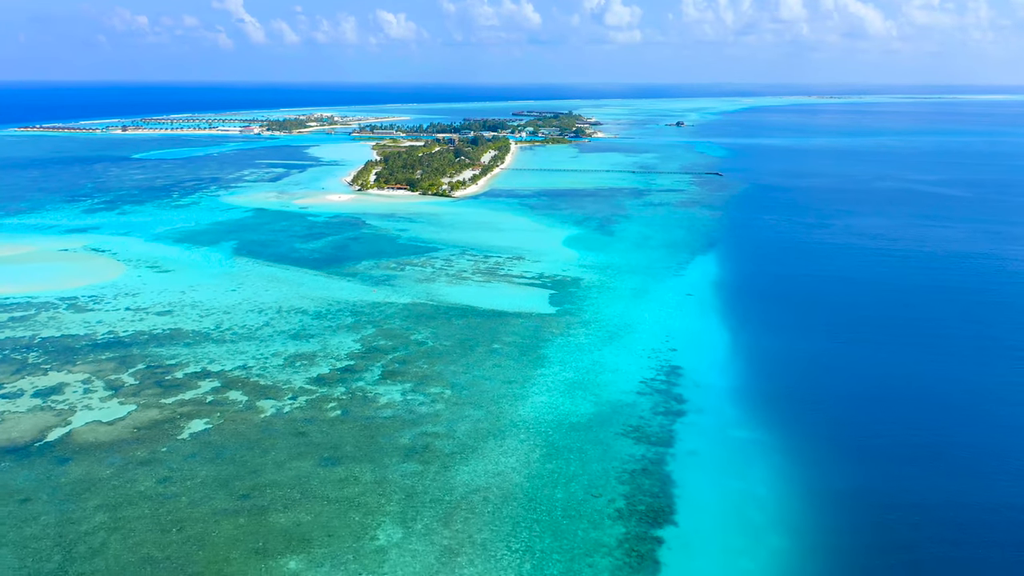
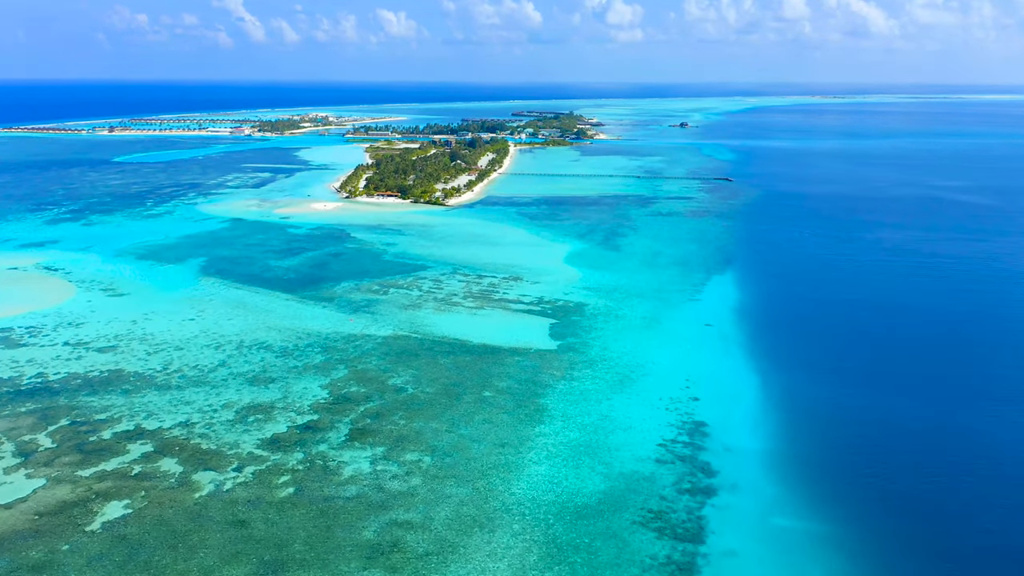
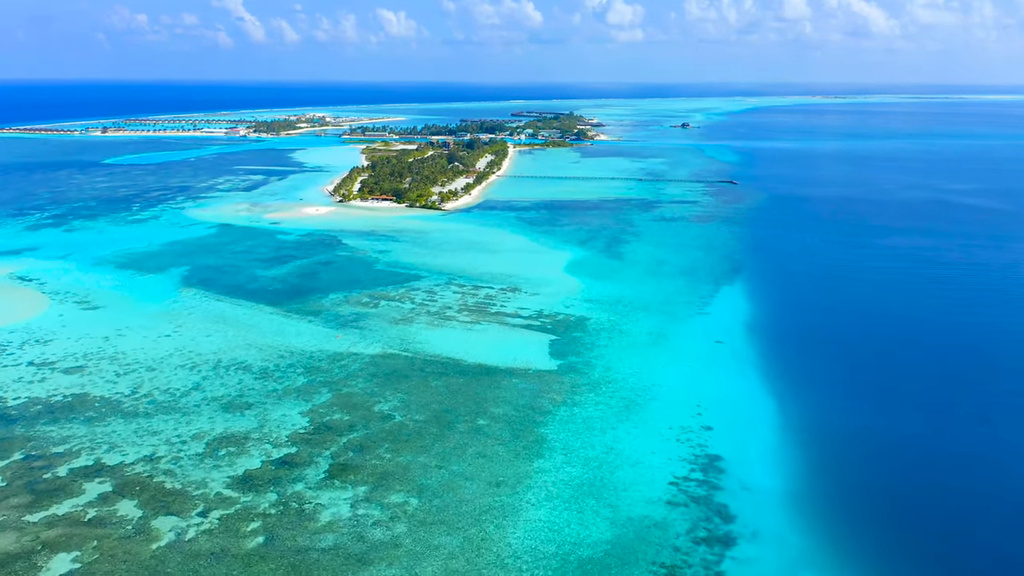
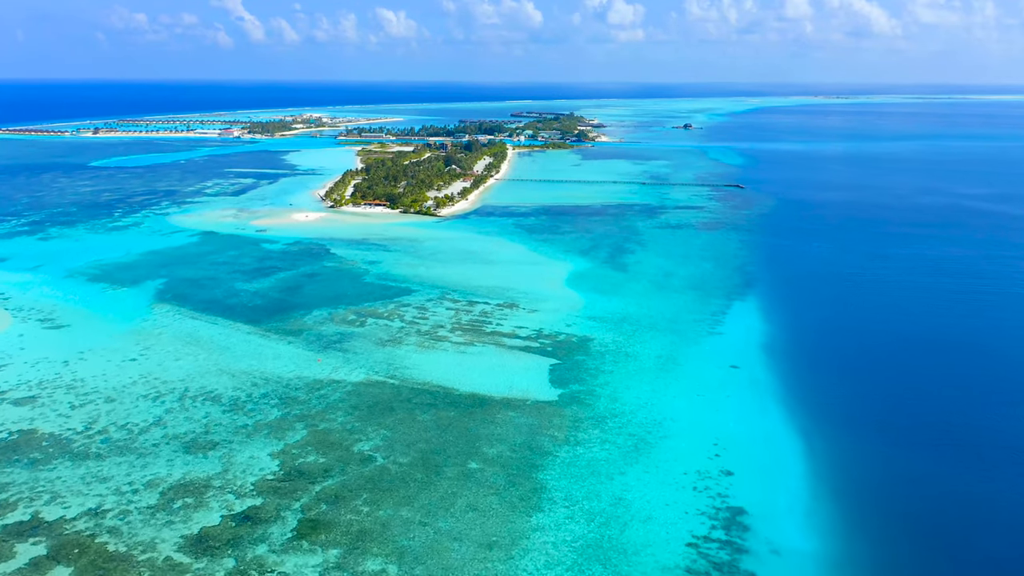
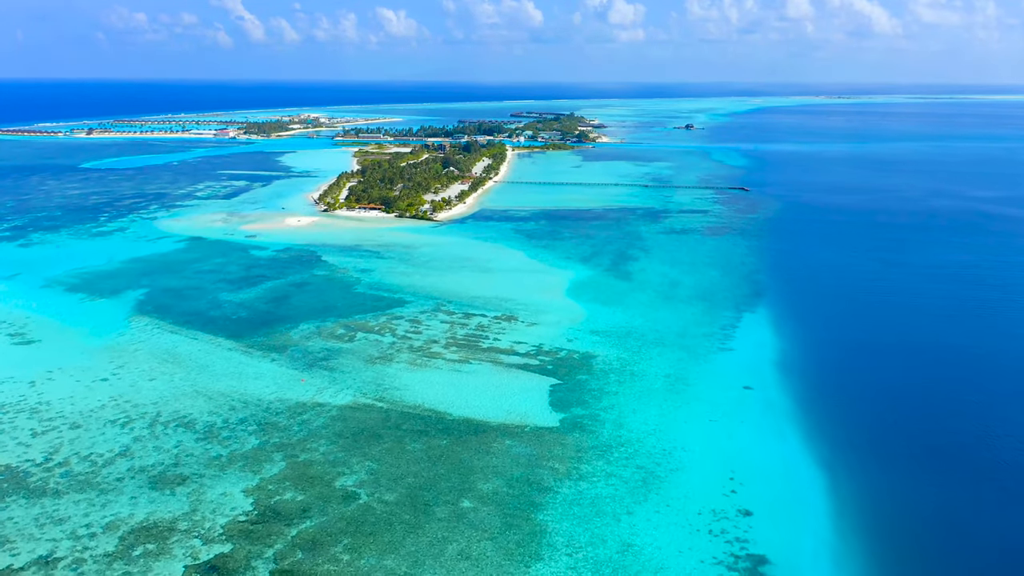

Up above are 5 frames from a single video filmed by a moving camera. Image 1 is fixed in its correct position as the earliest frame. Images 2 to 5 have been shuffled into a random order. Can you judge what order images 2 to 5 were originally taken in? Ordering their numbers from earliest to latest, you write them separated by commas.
2, 3, 4, 5
